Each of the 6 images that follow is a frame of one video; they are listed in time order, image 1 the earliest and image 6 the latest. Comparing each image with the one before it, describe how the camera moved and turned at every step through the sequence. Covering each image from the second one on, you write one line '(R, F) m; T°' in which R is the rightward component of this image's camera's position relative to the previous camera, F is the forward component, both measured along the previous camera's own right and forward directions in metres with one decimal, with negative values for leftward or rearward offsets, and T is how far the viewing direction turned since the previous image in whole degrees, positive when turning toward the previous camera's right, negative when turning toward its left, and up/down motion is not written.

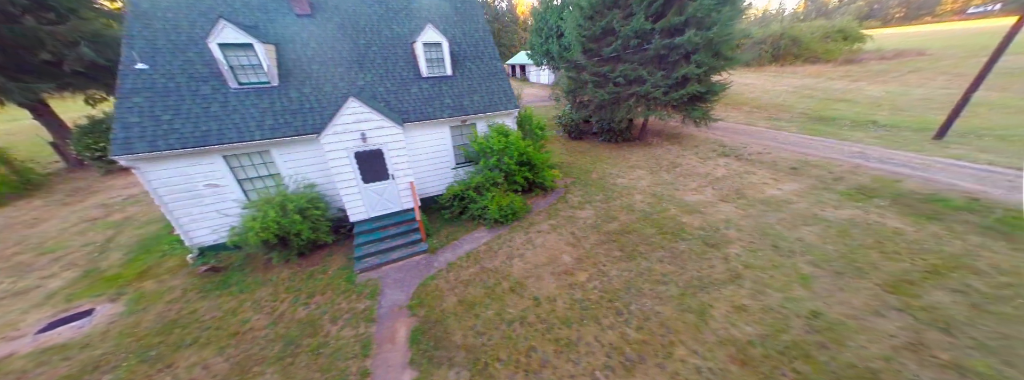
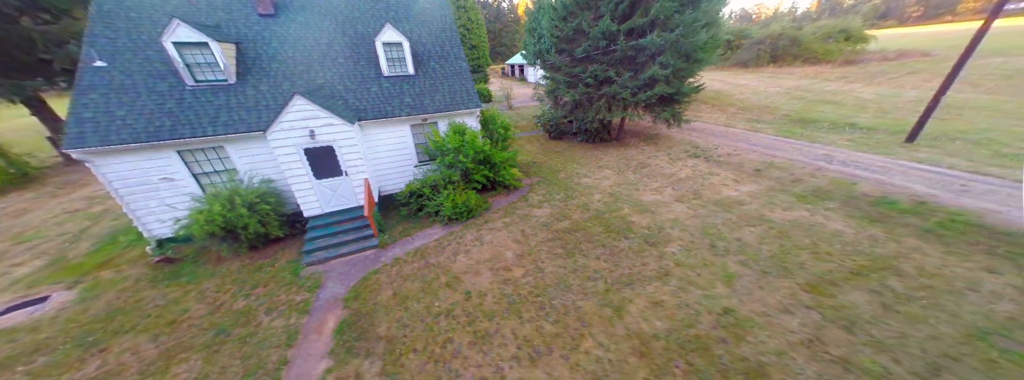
(+1.6, -0.1) m; -1°
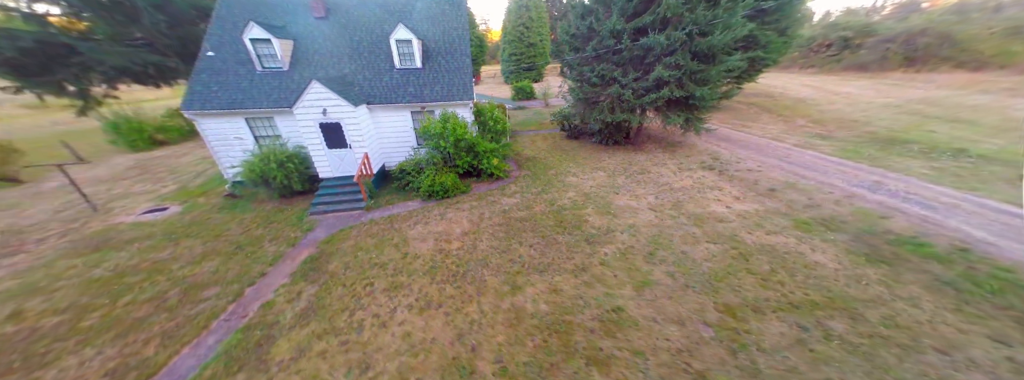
(+2.9, -0.3) m; -11°
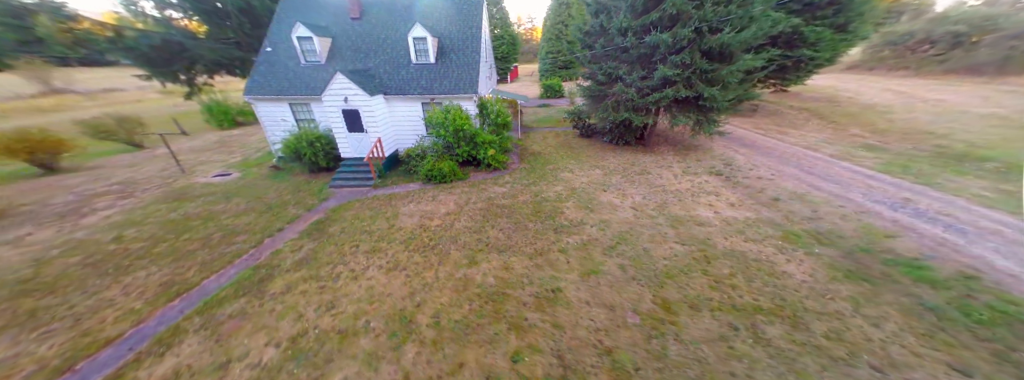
(+1.7, -0.4) m; -7°
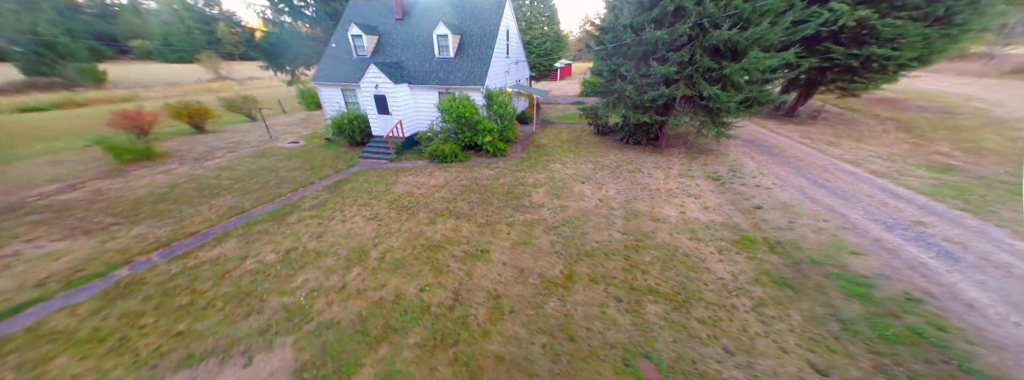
(+2.5, -0.7) m; -10°
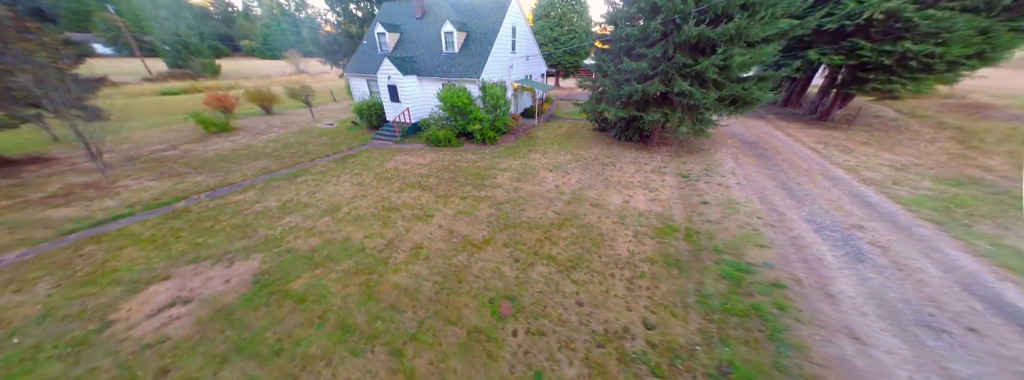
(+2.5, -0.8) m; -7°
